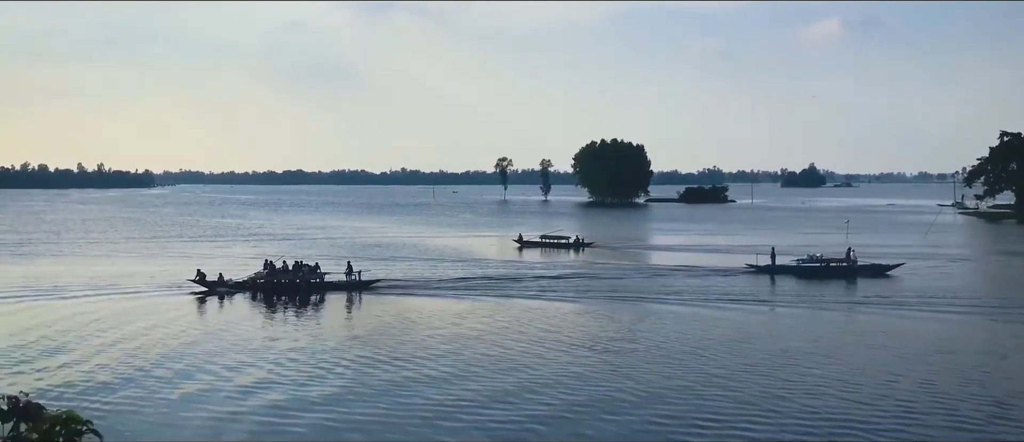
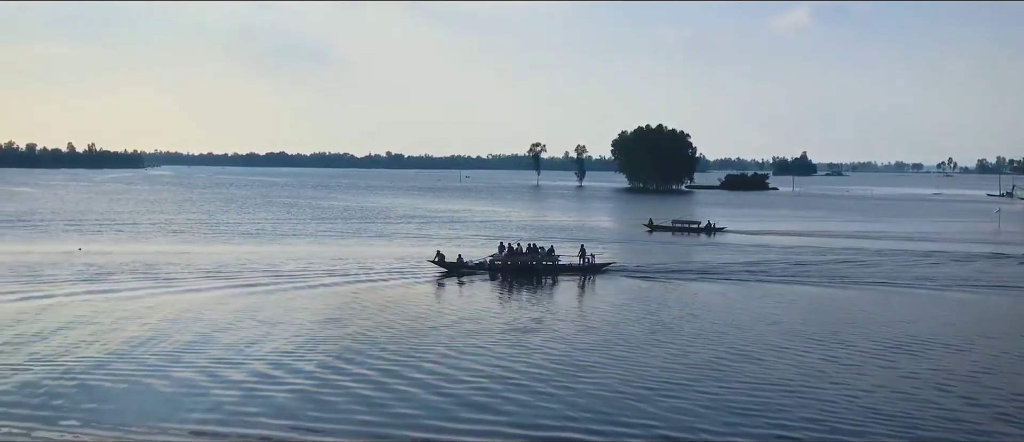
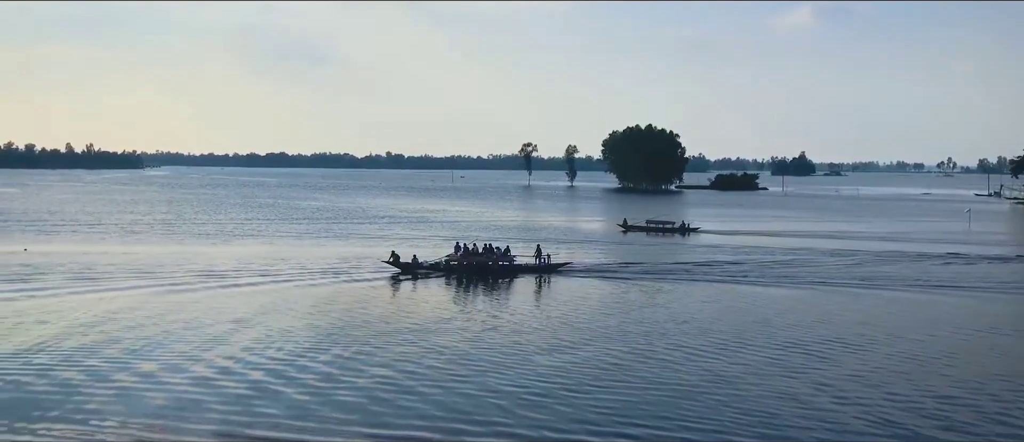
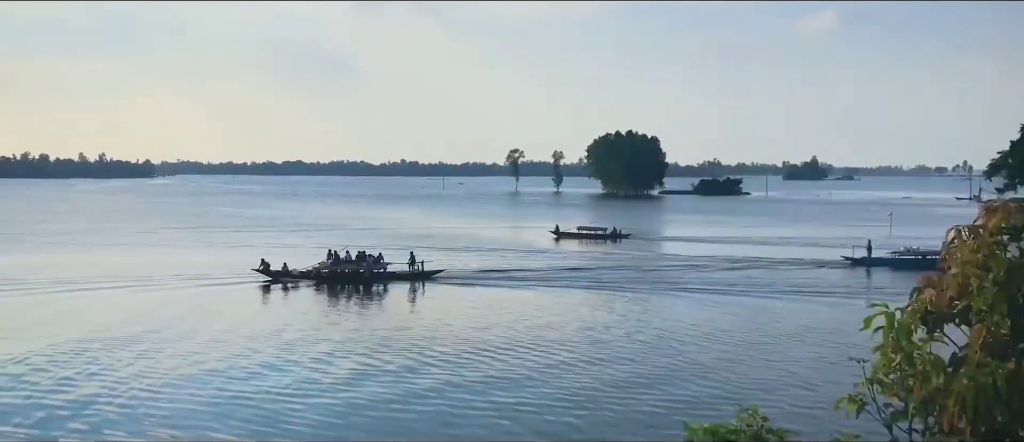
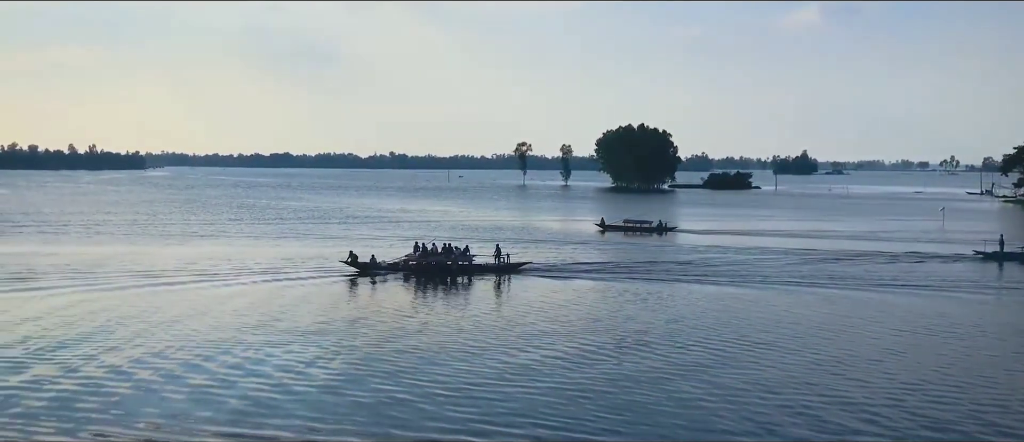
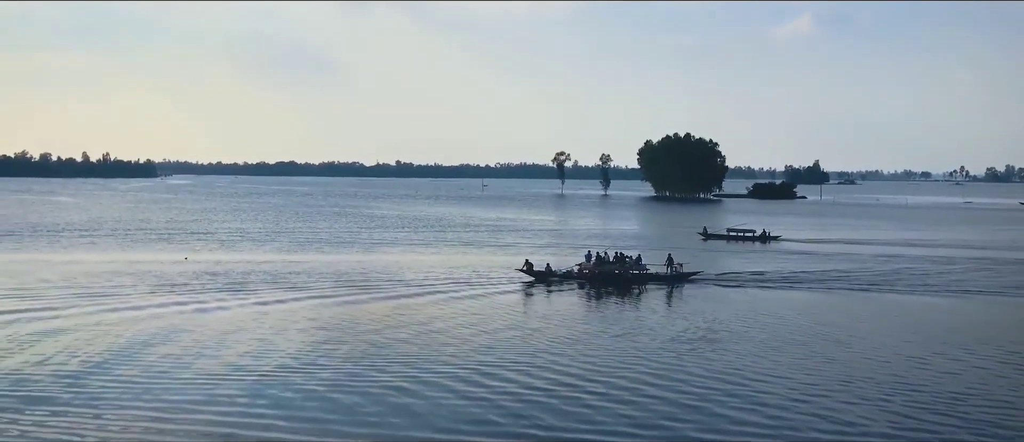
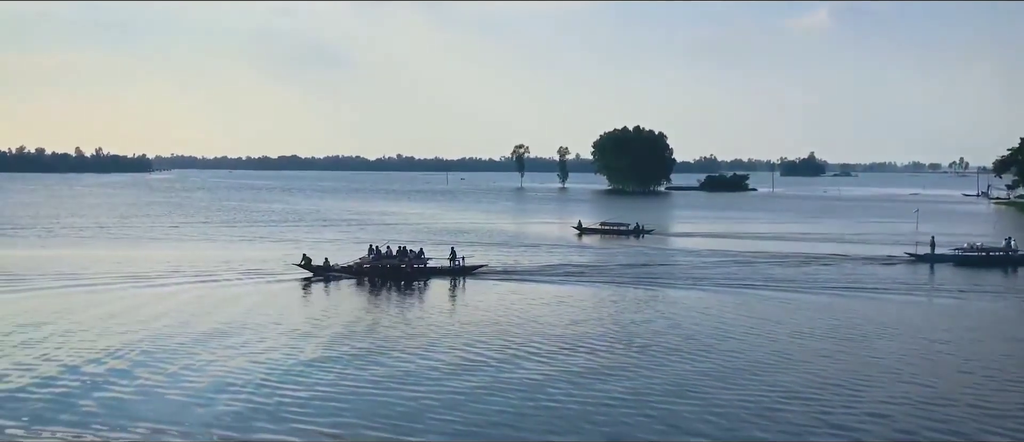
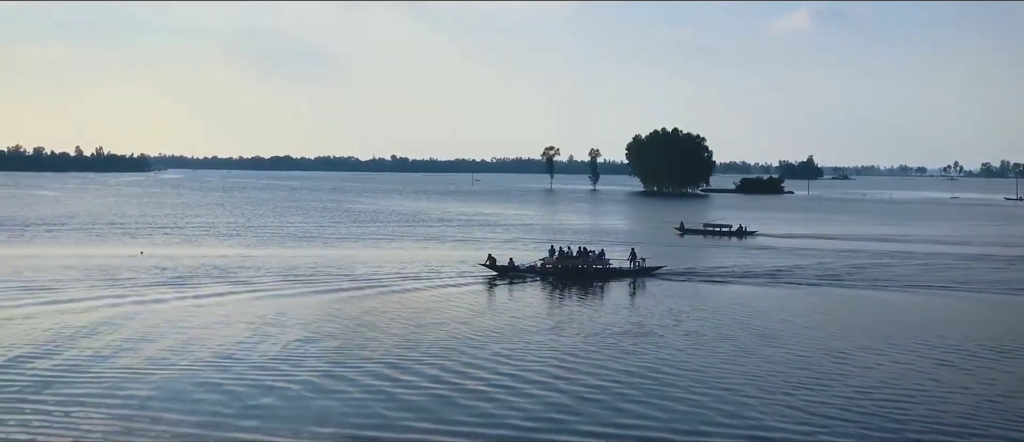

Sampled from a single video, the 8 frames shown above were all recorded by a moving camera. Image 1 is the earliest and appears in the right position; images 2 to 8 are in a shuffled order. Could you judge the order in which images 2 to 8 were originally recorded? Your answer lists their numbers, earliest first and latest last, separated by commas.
4, 7, 5, 3, 2, 8, 6
